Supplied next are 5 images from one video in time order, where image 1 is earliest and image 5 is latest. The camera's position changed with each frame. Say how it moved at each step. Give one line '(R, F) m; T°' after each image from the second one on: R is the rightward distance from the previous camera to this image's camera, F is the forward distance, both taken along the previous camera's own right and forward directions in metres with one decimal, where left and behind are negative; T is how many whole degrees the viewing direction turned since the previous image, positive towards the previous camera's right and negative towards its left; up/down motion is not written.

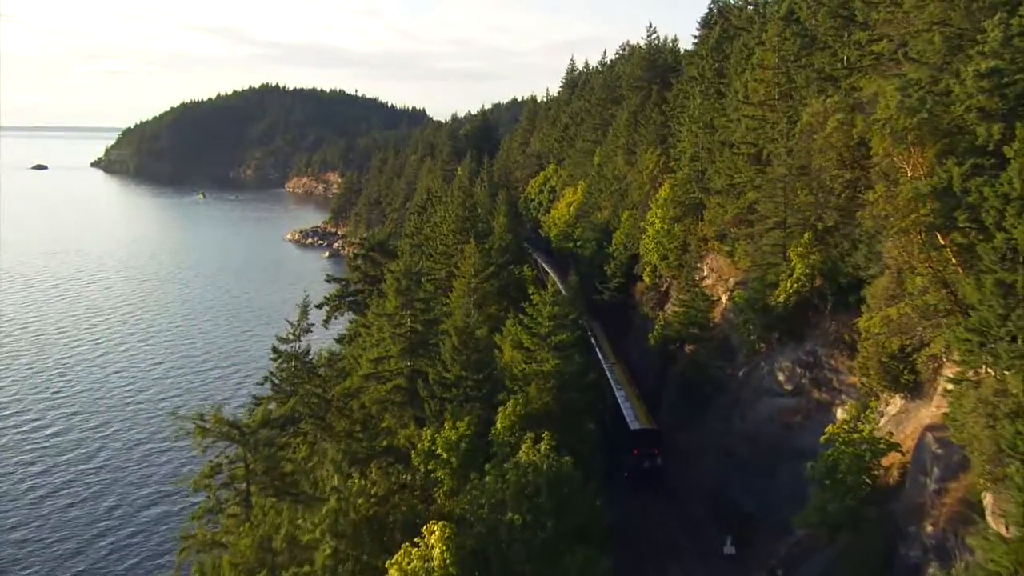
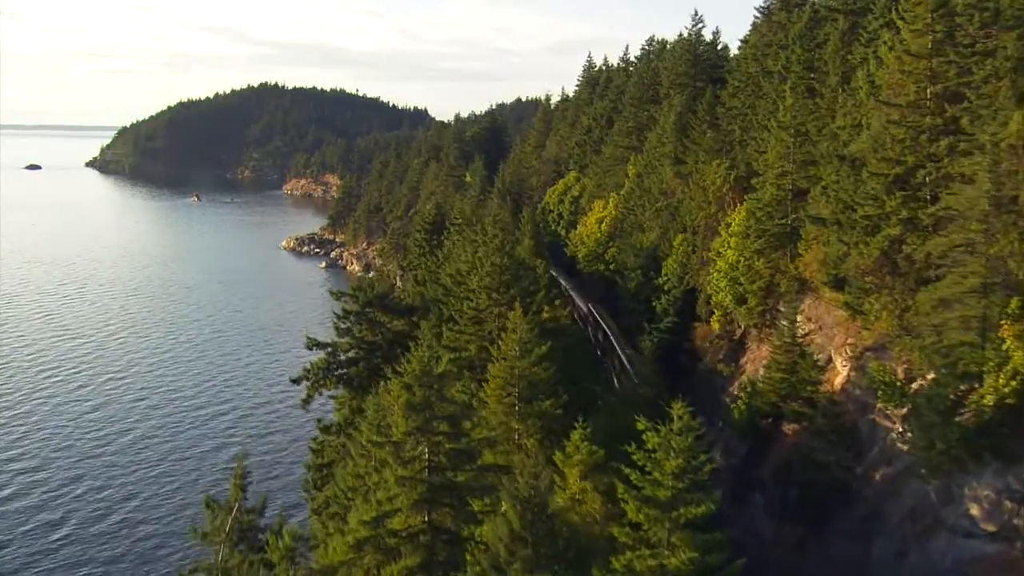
(-1.1, +11.4) m; 0°
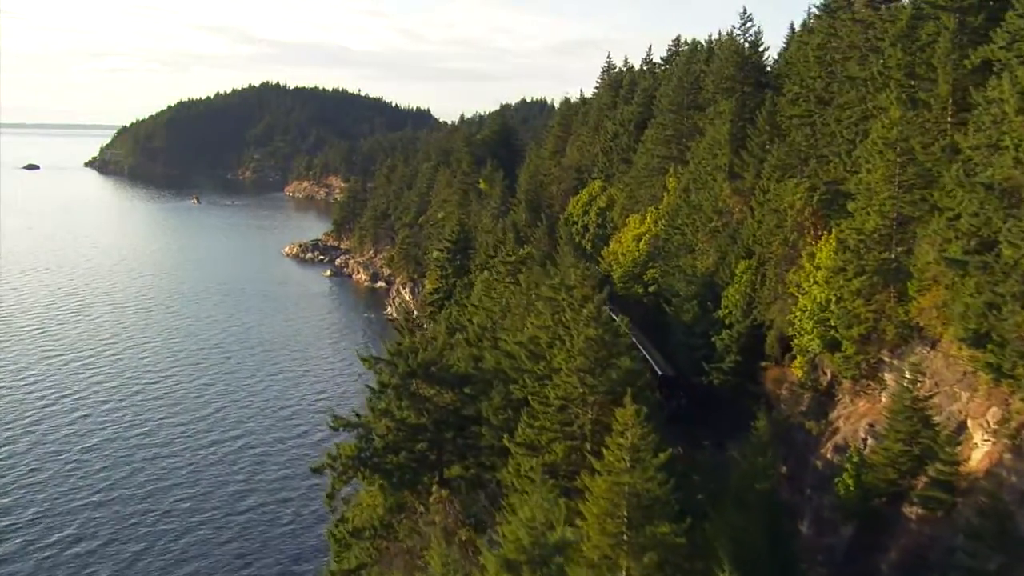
(-1.3, +6.2) m; 0°
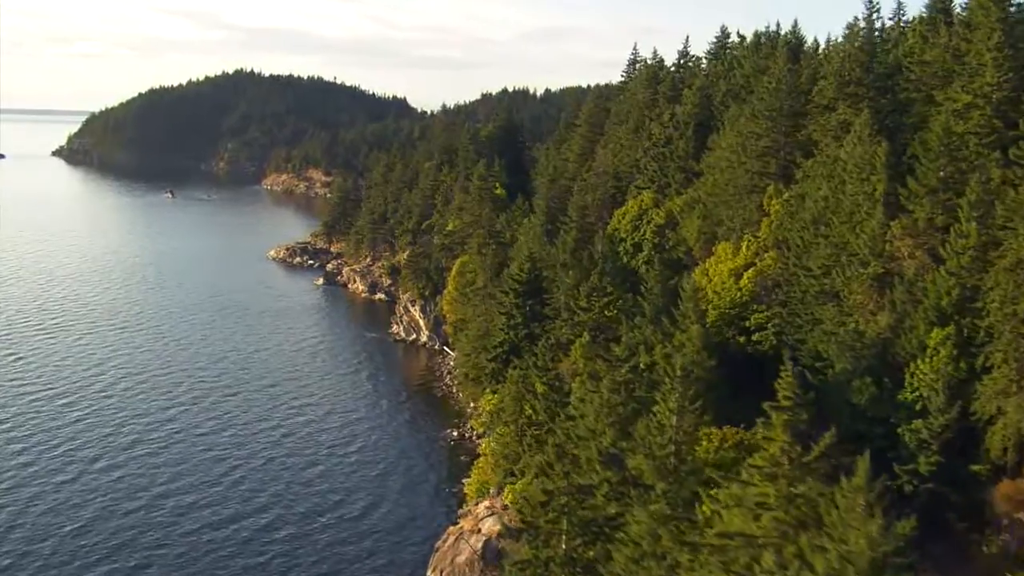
(-3.8, +11.4) m; +1°
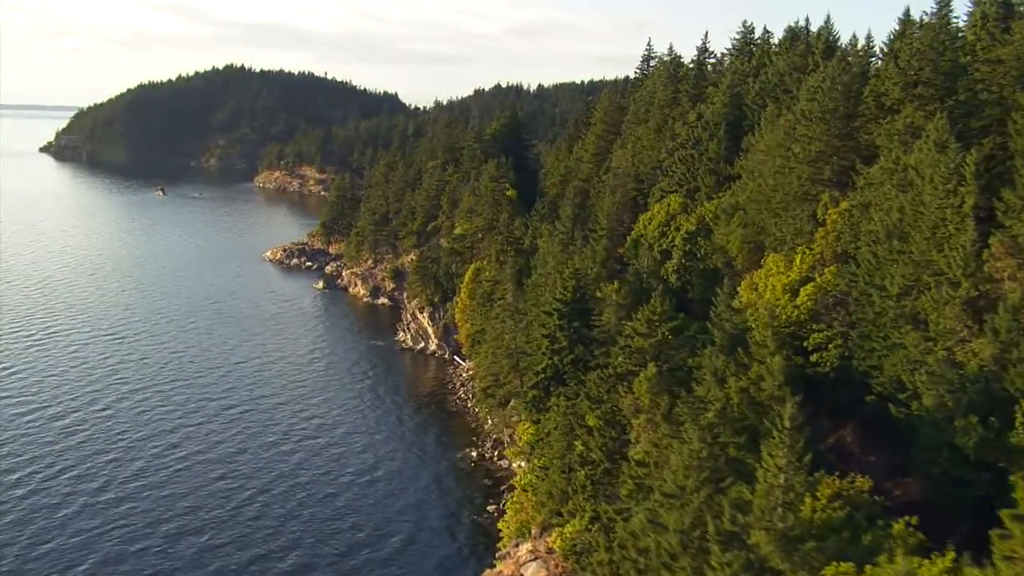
(-1.7, +4.2) m; 0°
